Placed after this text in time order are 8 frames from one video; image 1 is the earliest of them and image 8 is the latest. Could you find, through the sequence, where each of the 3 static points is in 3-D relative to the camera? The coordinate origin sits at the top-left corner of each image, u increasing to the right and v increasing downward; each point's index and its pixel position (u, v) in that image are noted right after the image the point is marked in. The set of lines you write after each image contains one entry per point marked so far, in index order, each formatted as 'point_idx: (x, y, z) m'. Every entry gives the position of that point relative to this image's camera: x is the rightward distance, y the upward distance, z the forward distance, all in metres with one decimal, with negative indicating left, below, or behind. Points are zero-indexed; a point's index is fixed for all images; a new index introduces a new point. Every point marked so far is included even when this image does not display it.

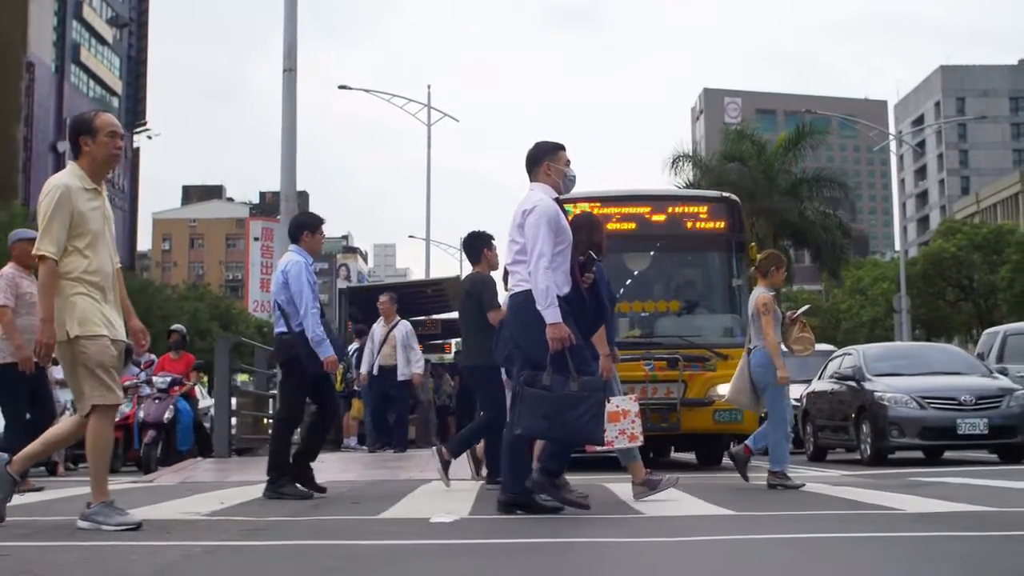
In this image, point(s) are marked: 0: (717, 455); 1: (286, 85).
0: (+2.4, -2.0, +16.1) m
1: (-2.5, +2.2, +14.9) m
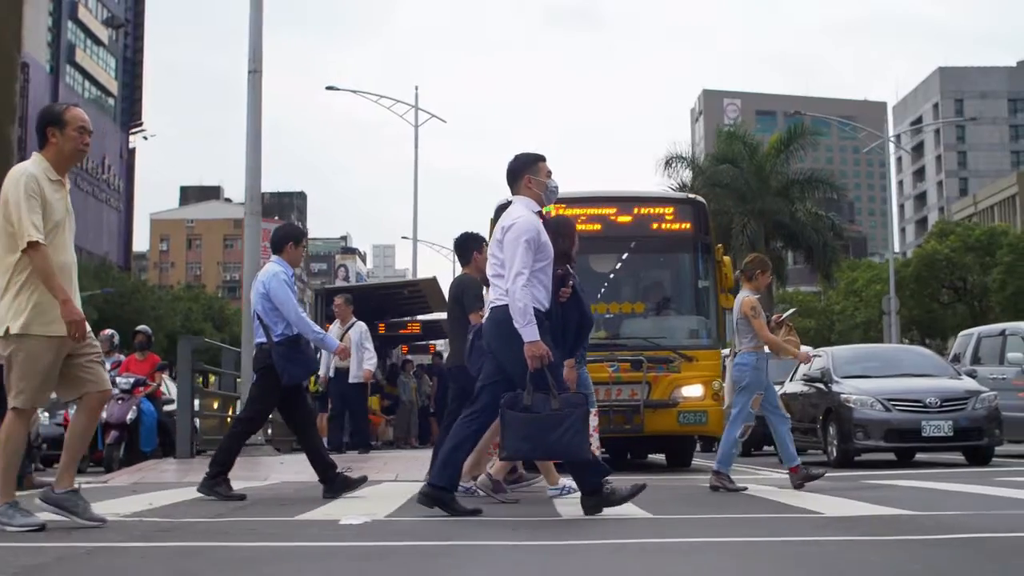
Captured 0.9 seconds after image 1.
0: (+2.0, -2.0, +16.1) m
1: (-2.9, +2.2, +14.9) m
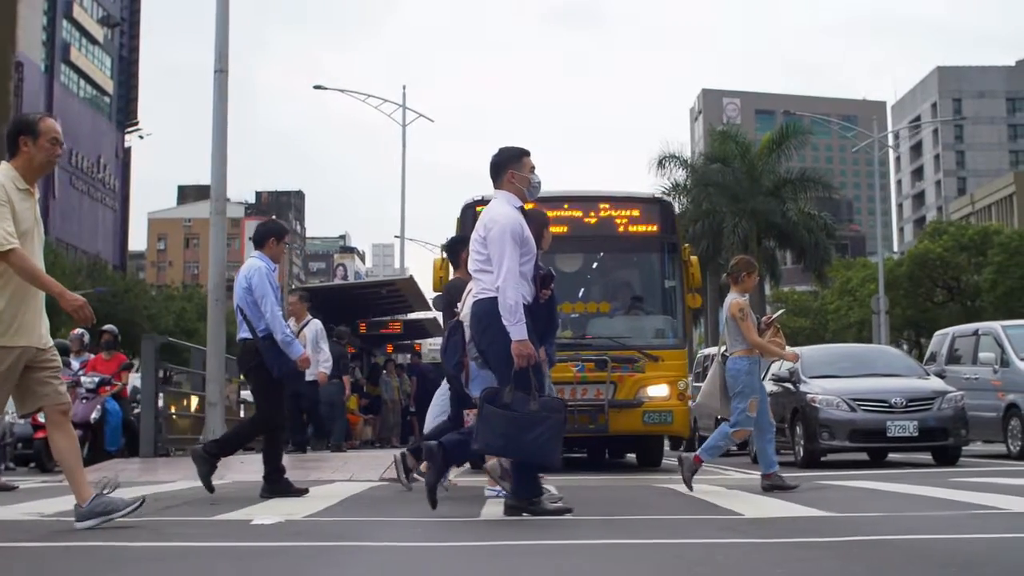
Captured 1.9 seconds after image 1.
0: (+1.7, -2.0, +16.0) m
1: (-3.2, +2.2, +14.9) m
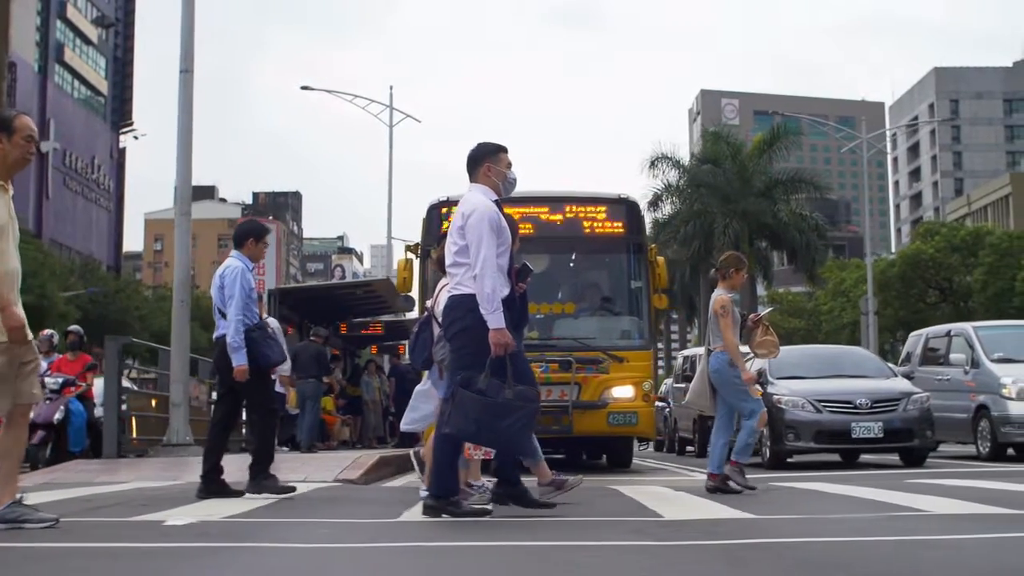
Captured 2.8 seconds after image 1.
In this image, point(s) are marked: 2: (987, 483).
0: (+1.3, -2.0, +16.0) m
1: (-3.6, +2.2, +14.9) m
2: (+3.5, -1.5, +10.2) m
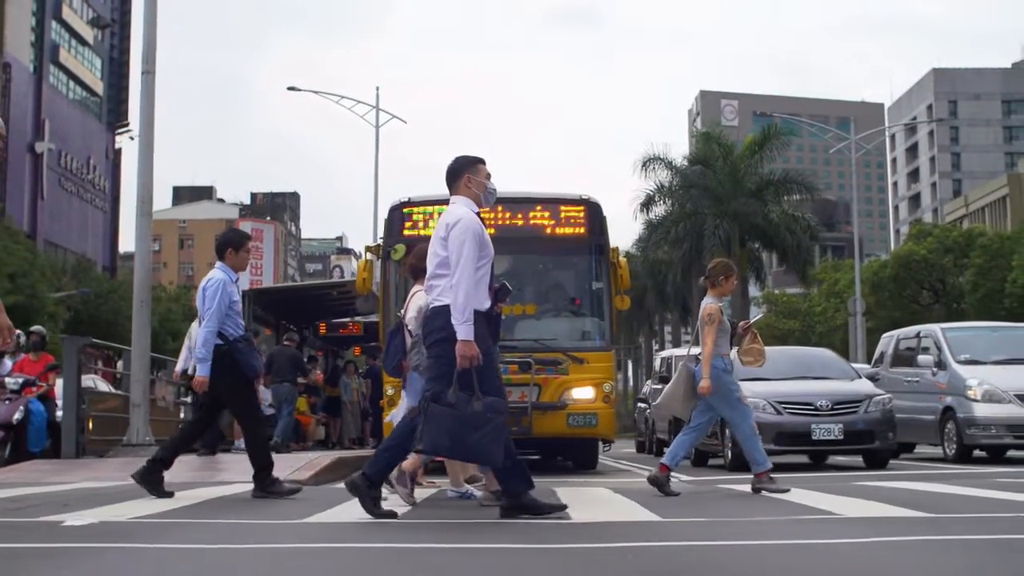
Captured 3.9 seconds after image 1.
0: (+0.9, -2.0, +16.0) m
1: (-4.0, +2.2, +14.9) m
2: (+3.1, -1.5, +10.2) m
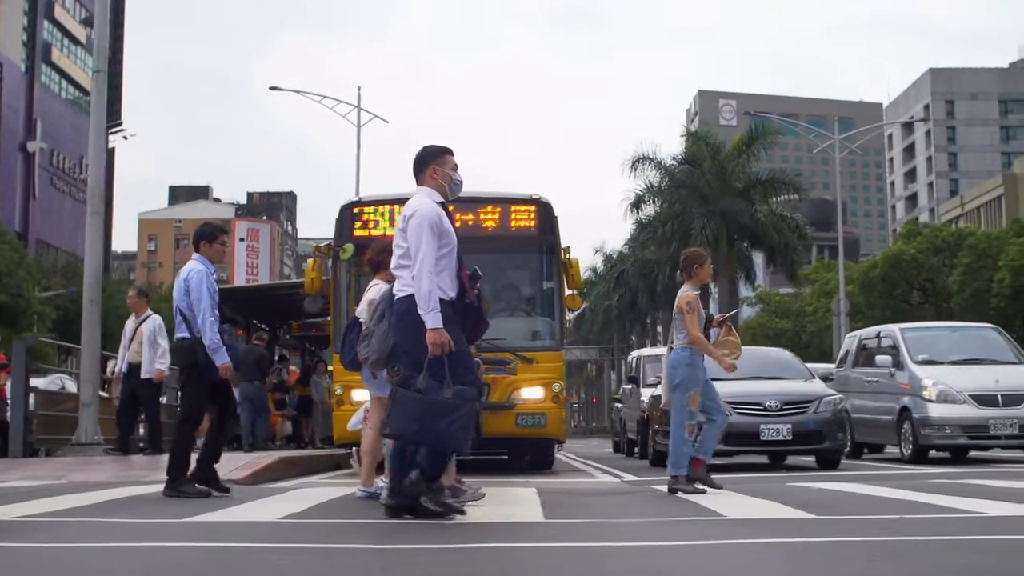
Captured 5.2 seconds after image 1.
0: (+0.3, -2.0, +16.0) m
1: (-4.5, +2.2, +14.9) m
2: (+2.6, -1.5, +10.1) m
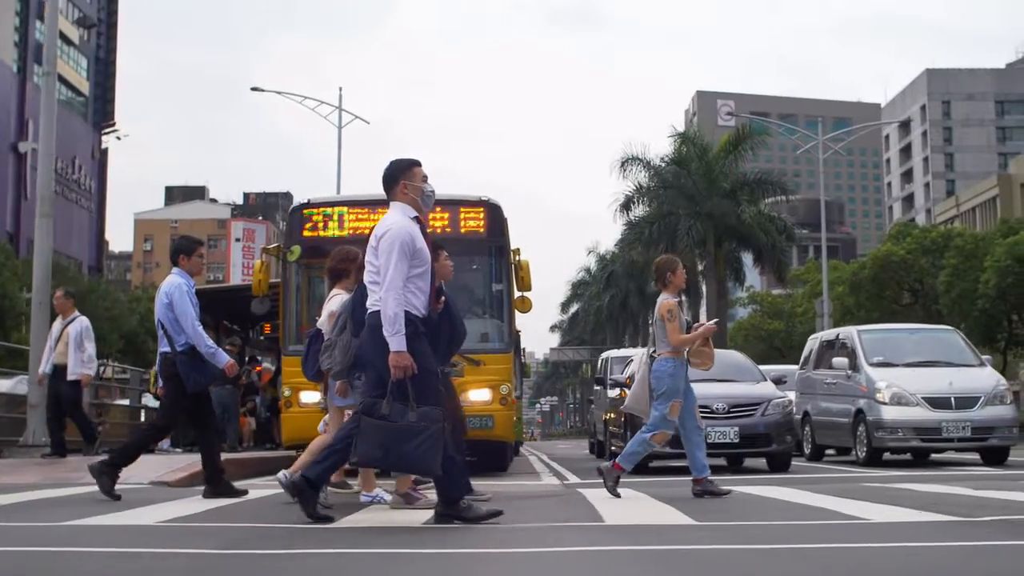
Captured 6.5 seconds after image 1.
0: (-0.2, -2.0, +15.9) m
1: (-5.1, +2.2, +14.9) m
2: (+2.0, -1.5, +10.1) m
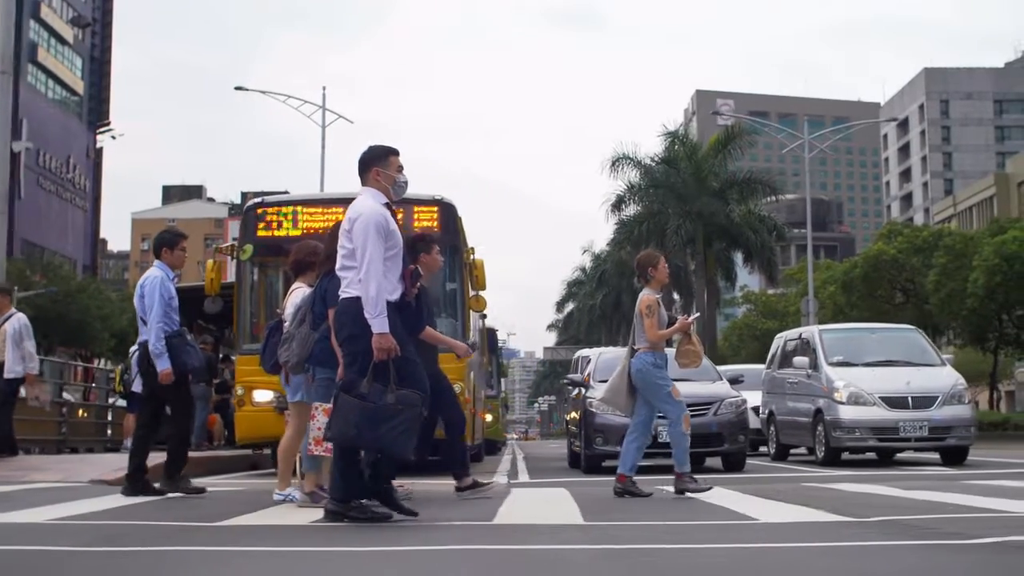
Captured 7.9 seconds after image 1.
0: (-0.7, -2.0, +15.9) m
1: (-5.6, +2.2, +14.9) m
2: (+1.5, -1.5, +10.1) m
